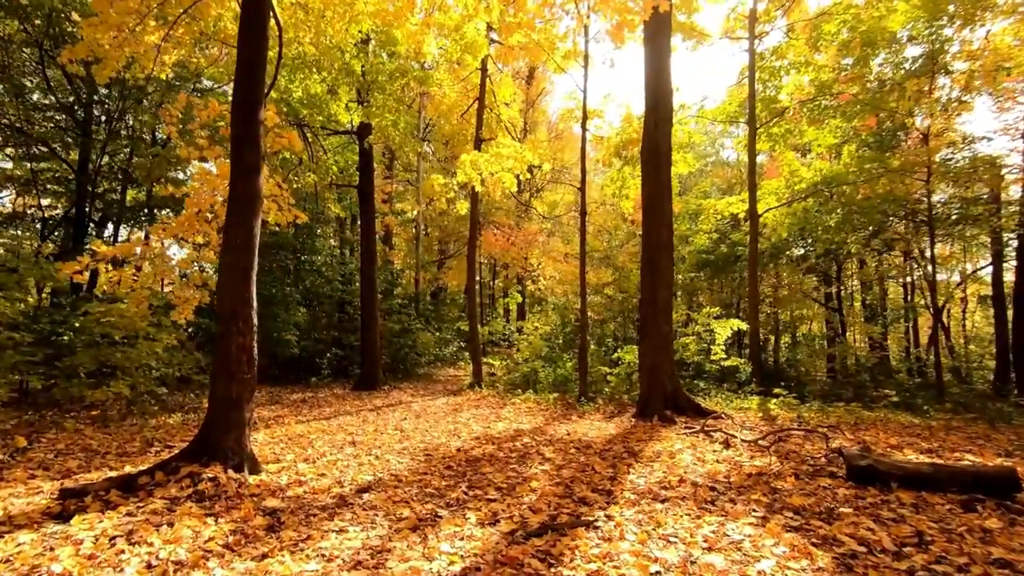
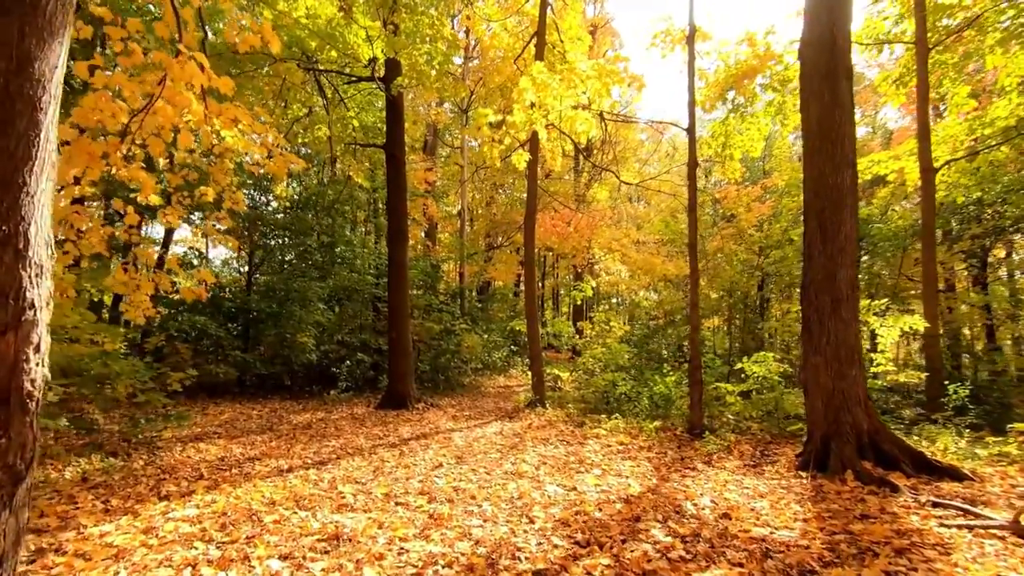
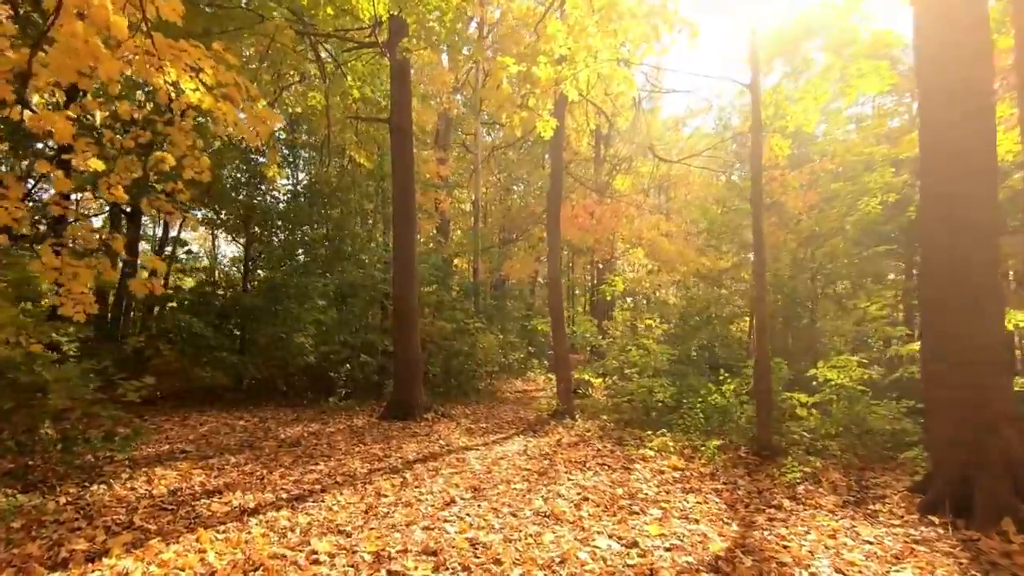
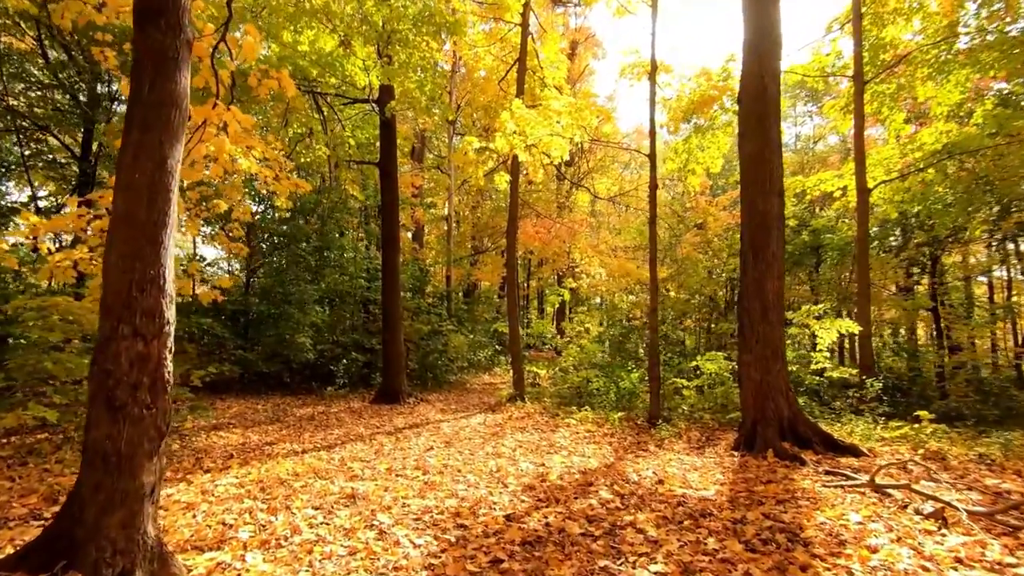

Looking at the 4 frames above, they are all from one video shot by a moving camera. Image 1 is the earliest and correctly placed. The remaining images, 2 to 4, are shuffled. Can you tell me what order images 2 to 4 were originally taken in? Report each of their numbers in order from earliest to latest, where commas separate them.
4, 2, 3
